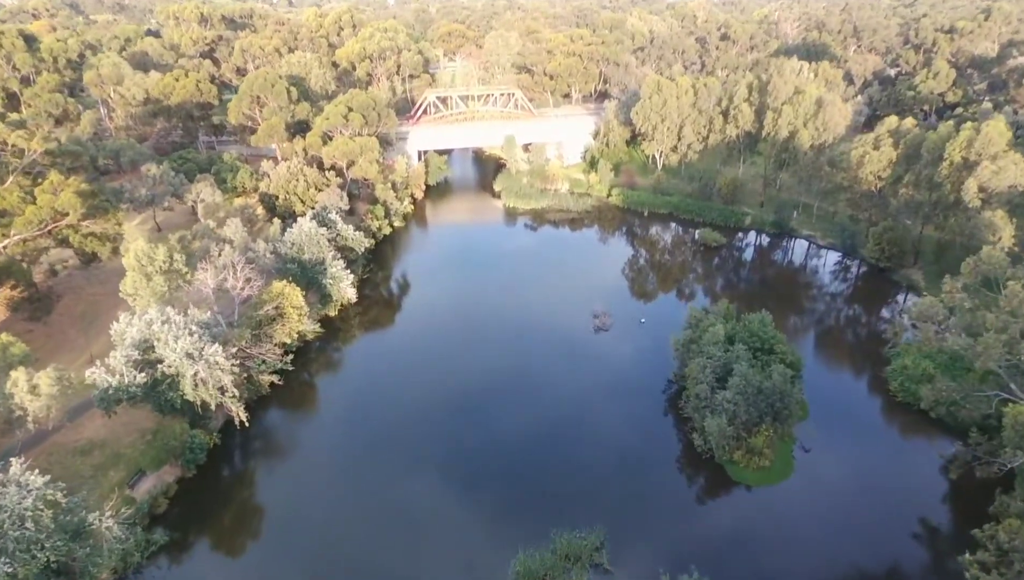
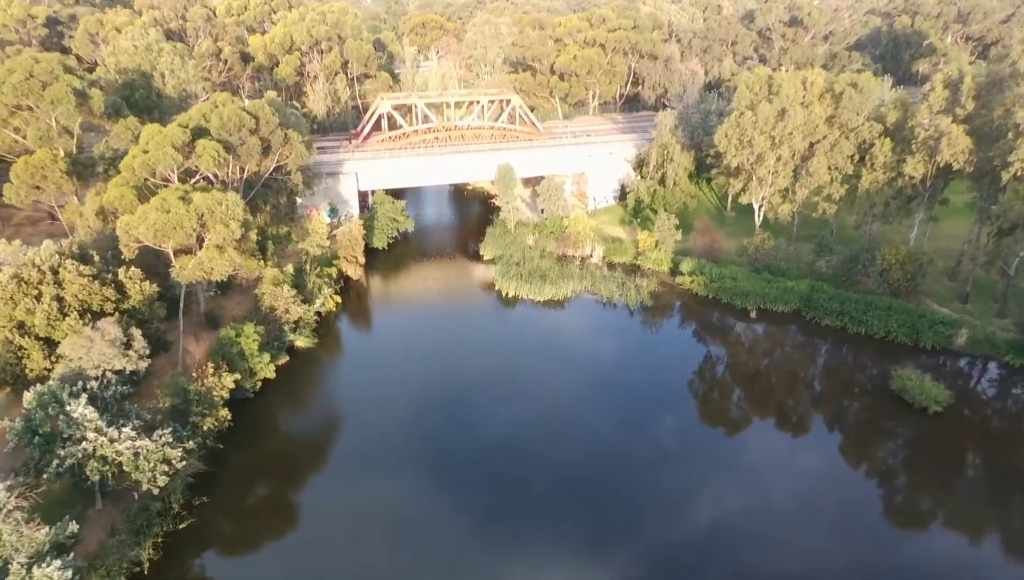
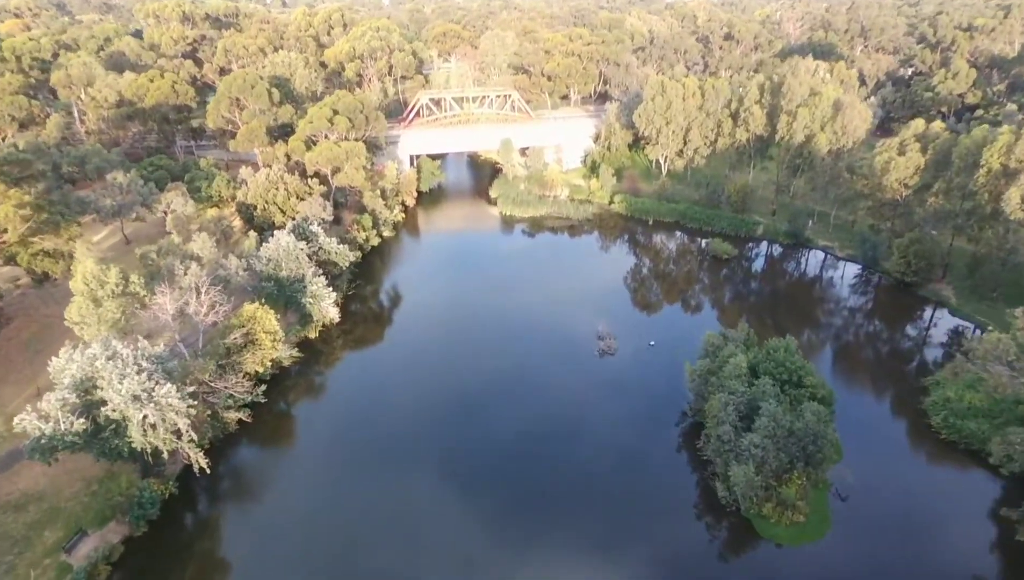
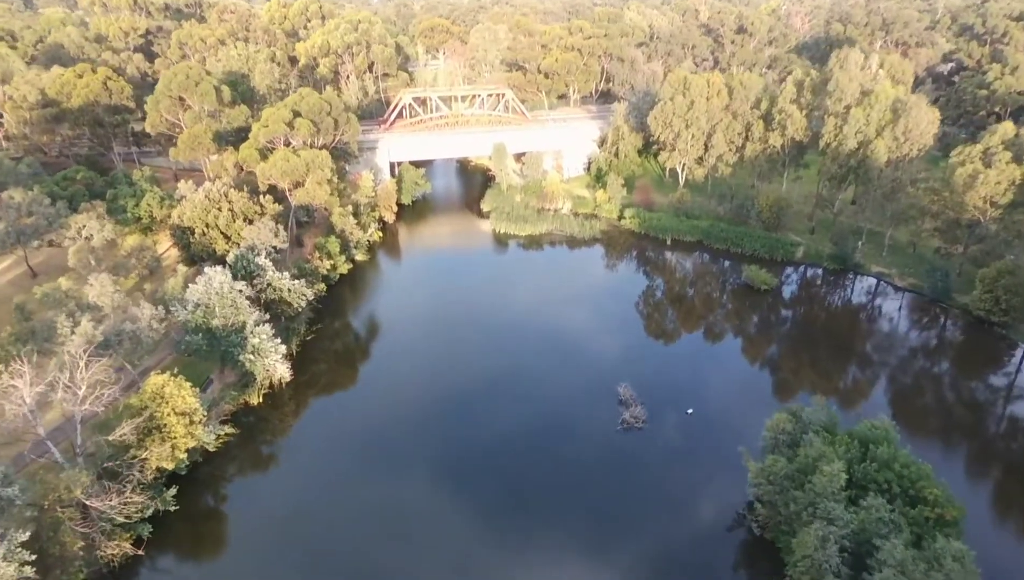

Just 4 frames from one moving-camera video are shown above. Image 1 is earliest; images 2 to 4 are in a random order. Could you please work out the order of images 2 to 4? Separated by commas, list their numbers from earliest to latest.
3, 4, 2
